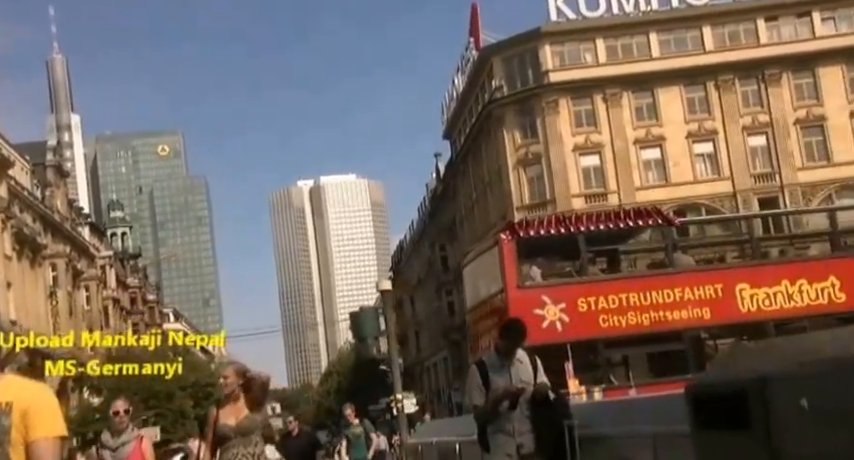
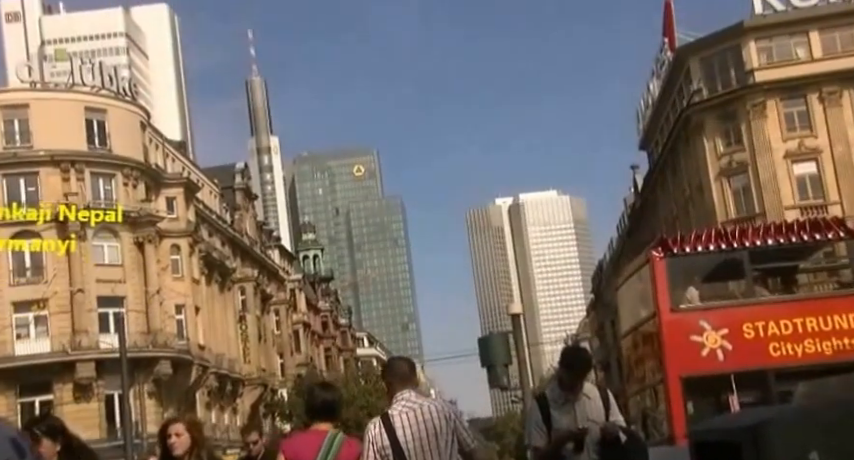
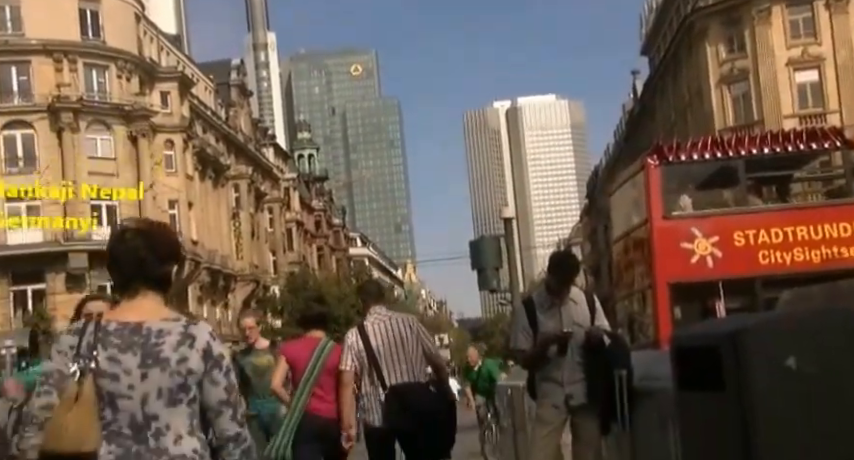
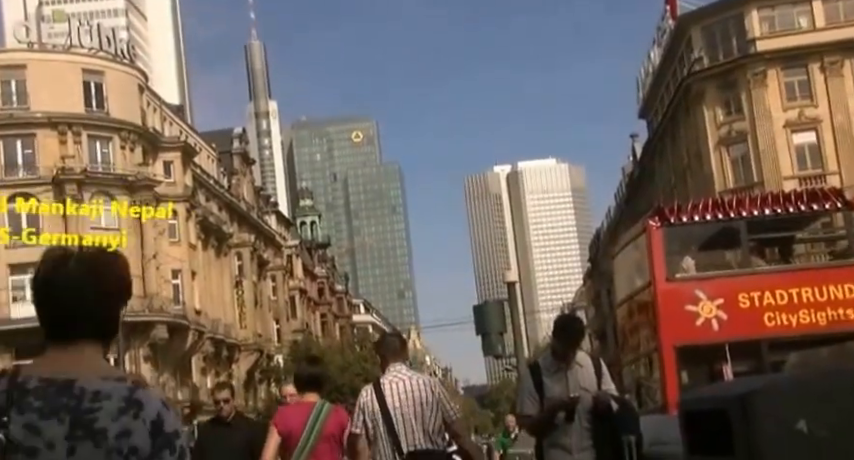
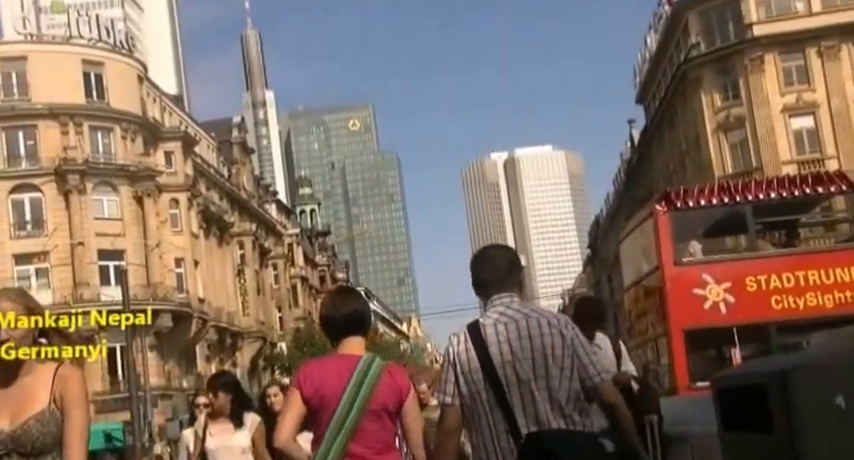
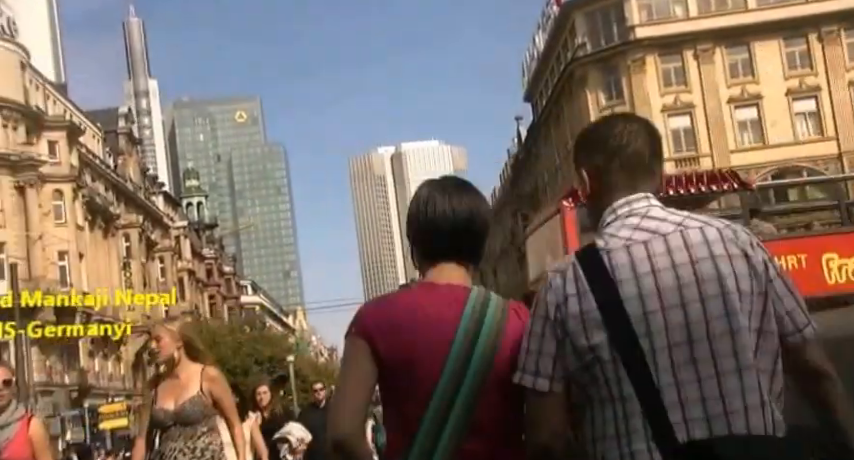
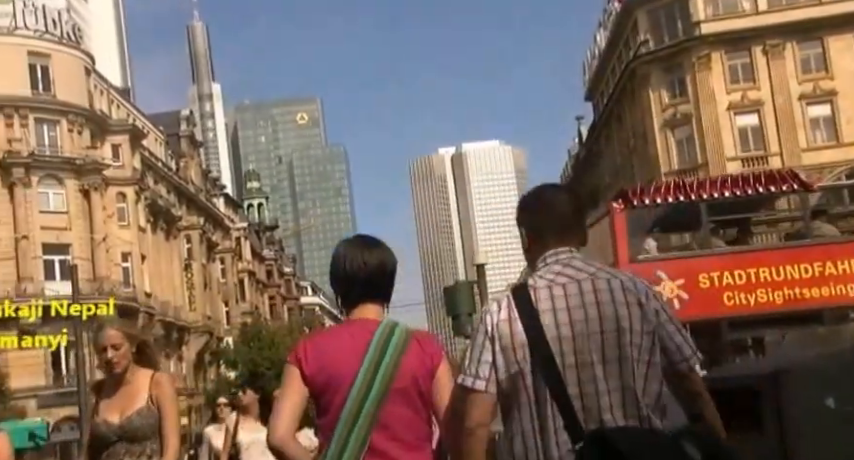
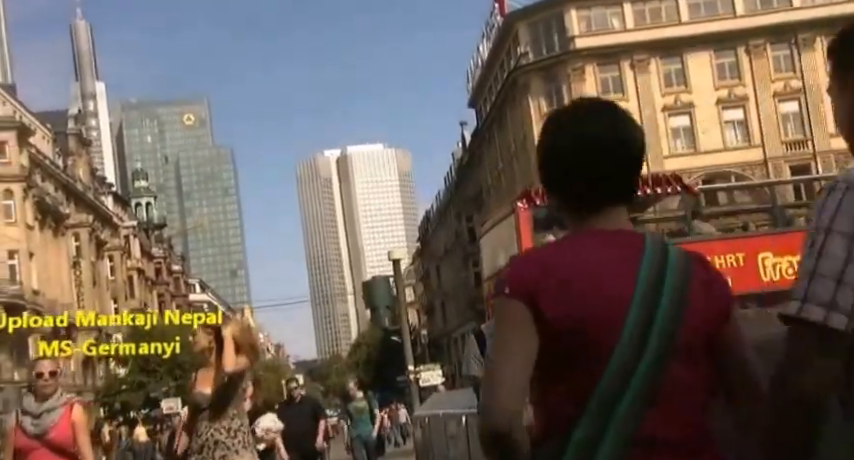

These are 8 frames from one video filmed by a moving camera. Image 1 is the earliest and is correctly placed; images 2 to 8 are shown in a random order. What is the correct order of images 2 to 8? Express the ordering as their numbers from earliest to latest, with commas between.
8, 6, 7, 5, 2, 4, 3
